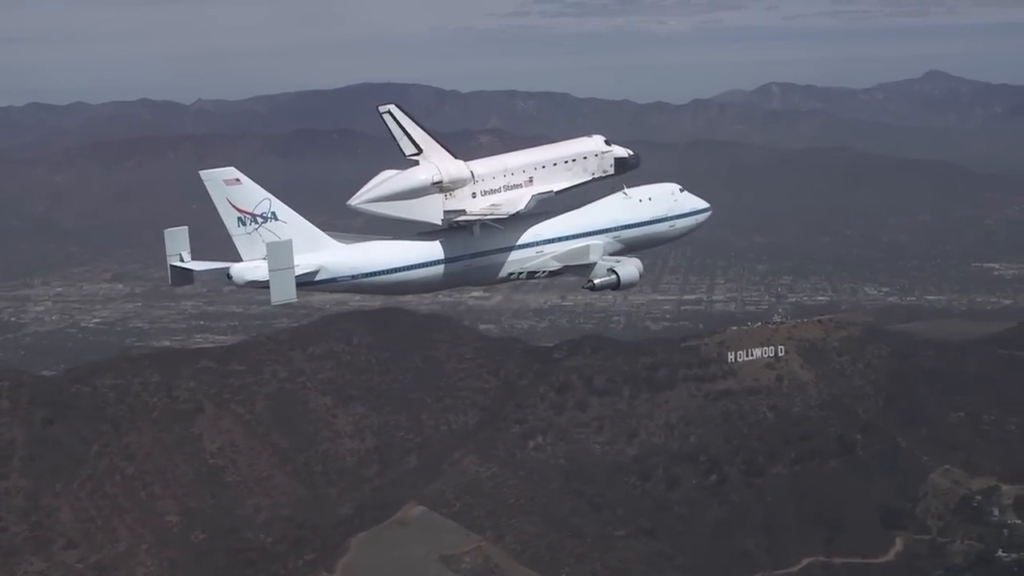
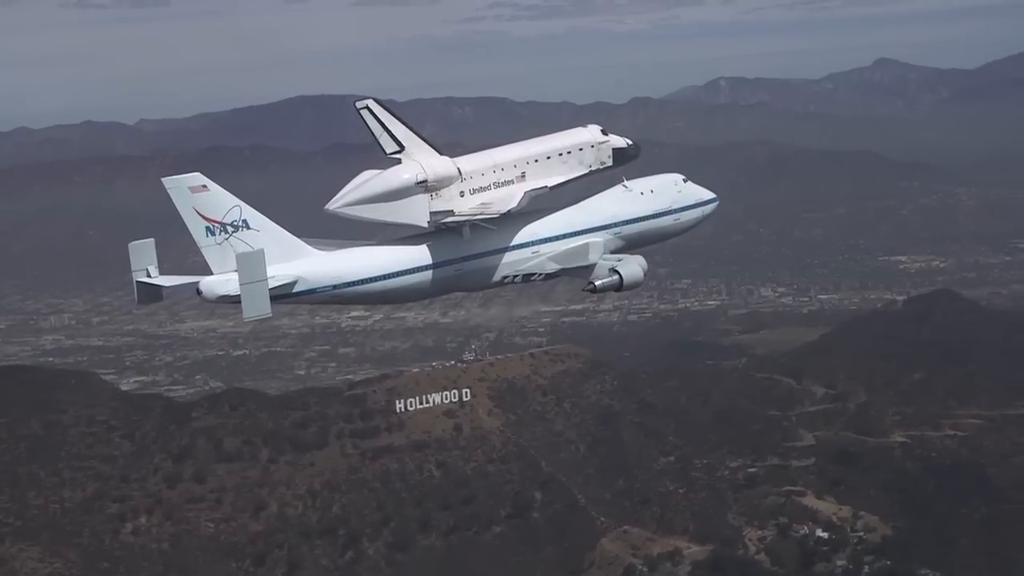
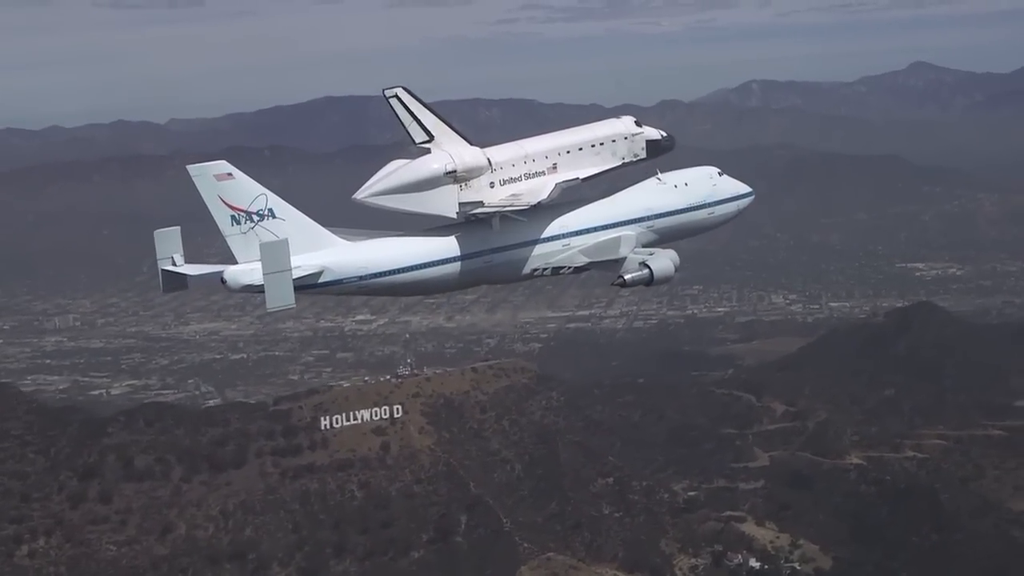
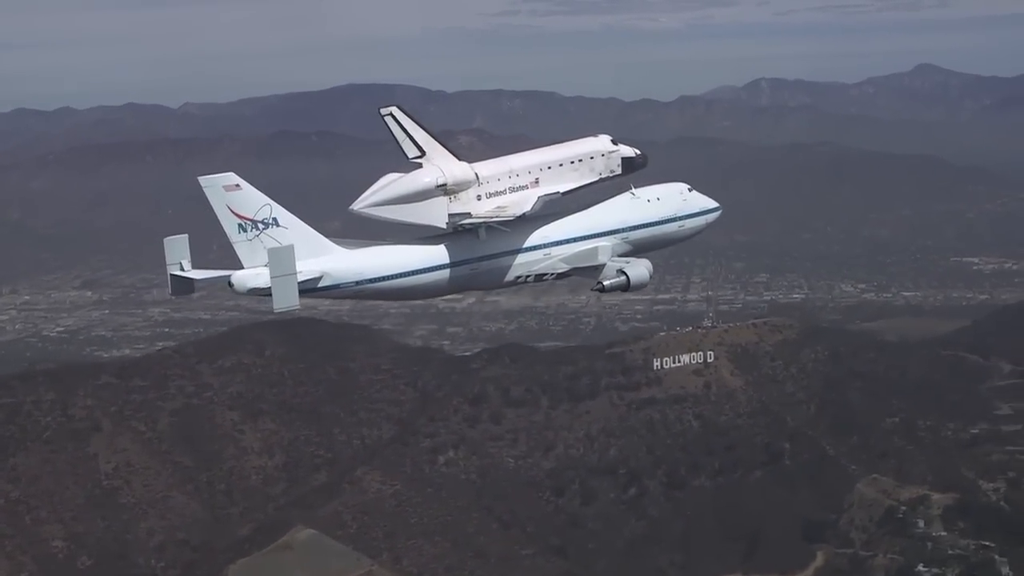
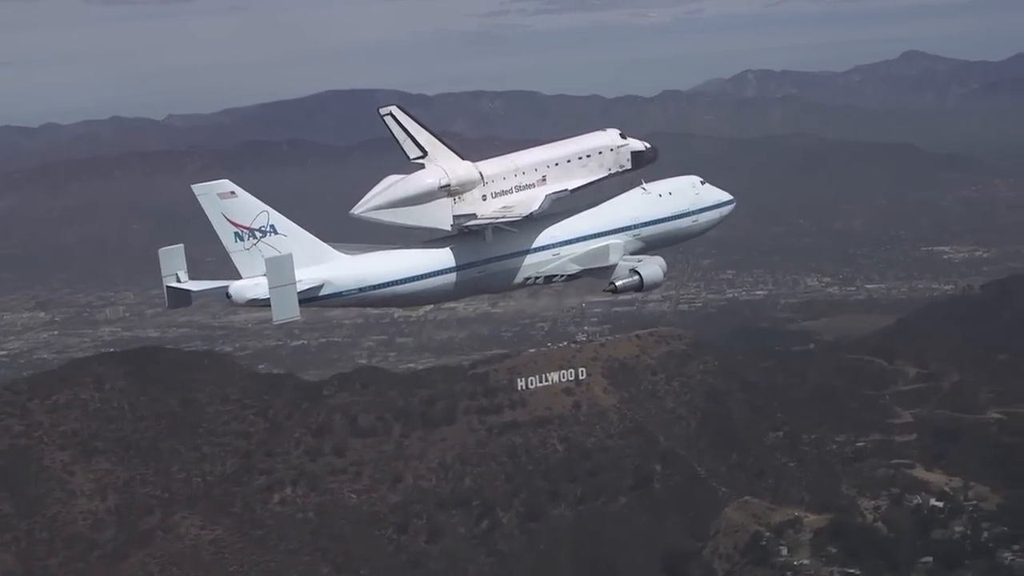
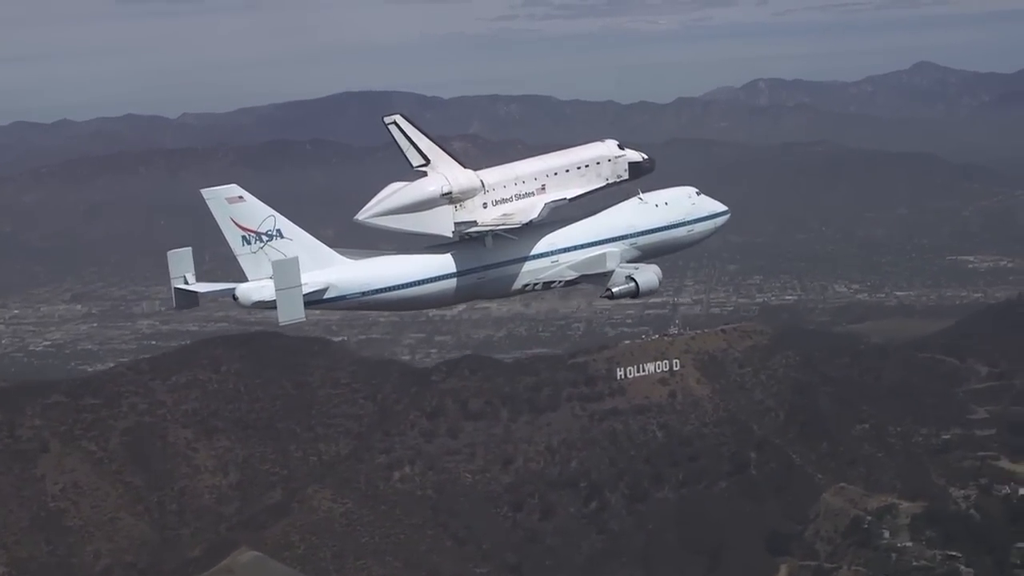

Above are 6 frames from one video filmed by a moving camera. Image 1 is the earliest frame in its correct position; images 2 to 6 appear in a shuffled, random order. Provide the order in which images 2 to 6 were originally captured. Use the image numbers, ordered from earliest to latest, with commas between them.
4, 6, 5, 2, 3
